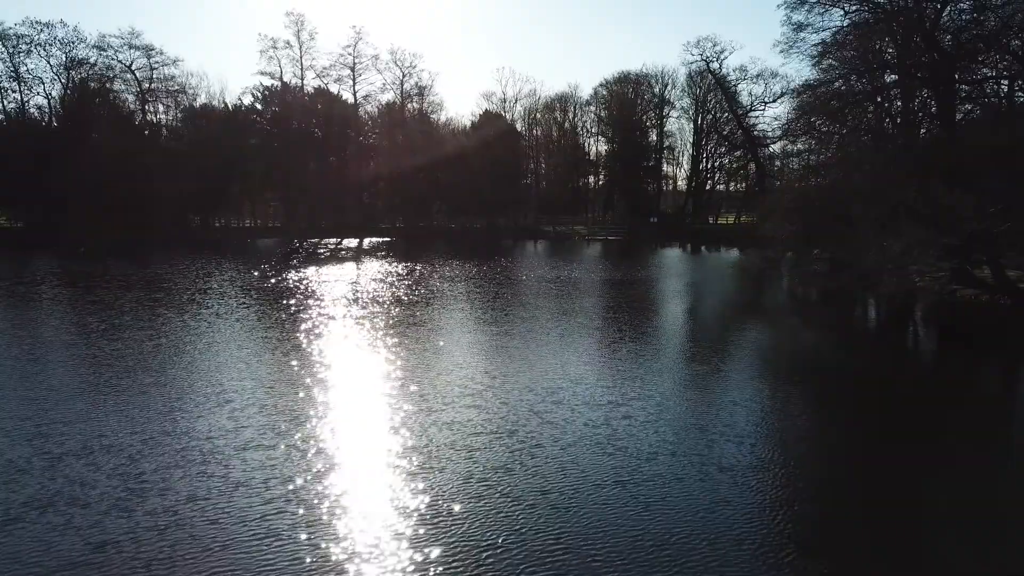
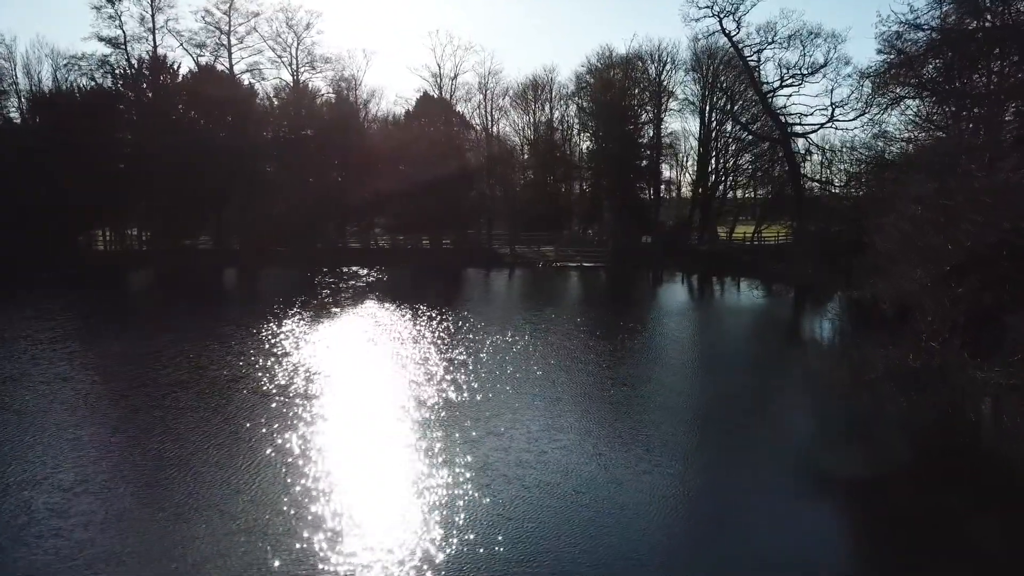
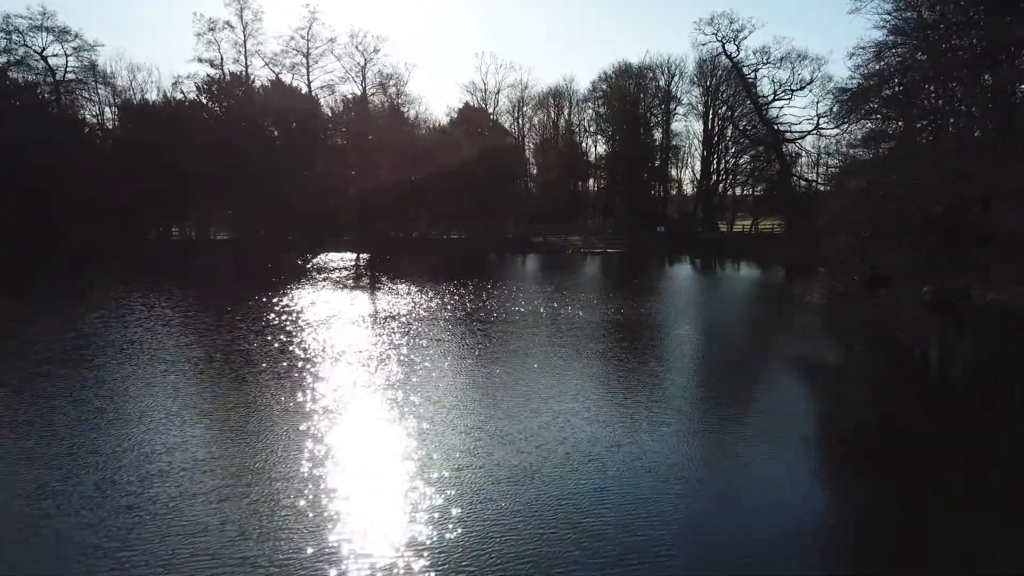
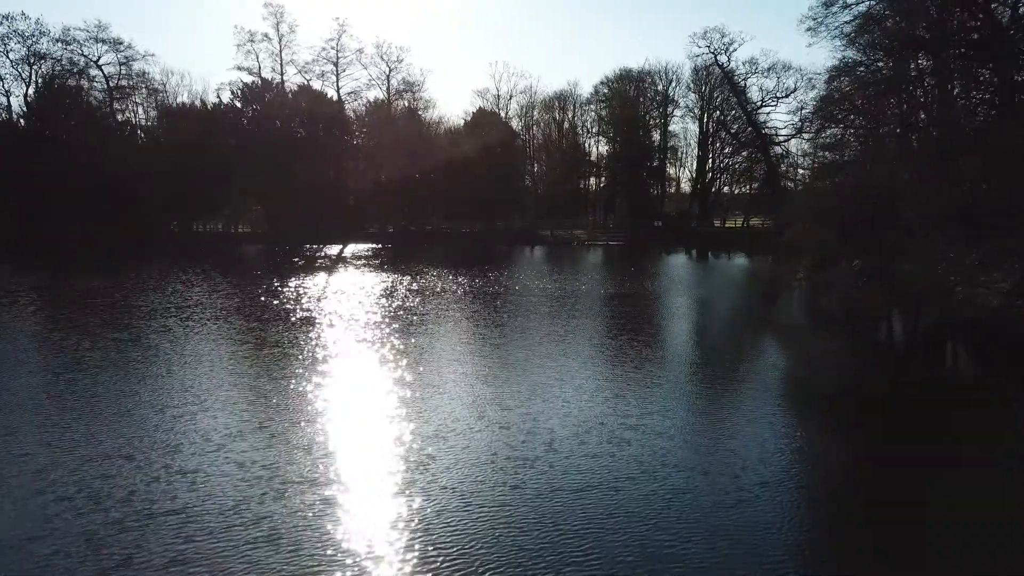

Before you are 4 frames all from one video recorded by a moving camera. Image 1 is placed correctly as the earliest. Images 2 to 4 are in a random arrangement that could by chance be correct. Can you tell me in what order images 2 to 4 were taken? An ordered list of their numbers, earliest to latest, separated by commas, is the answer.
4, 3, 2
